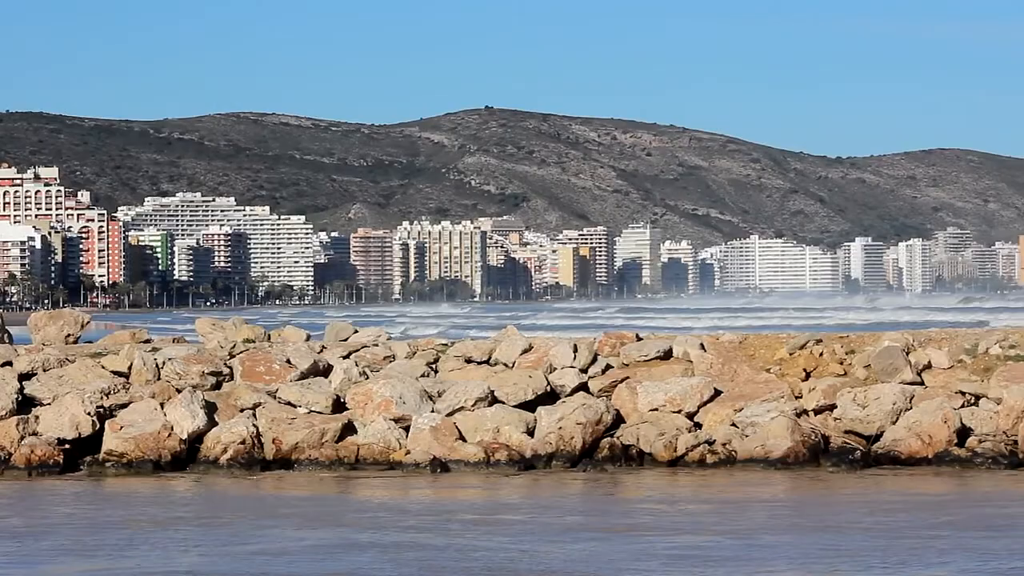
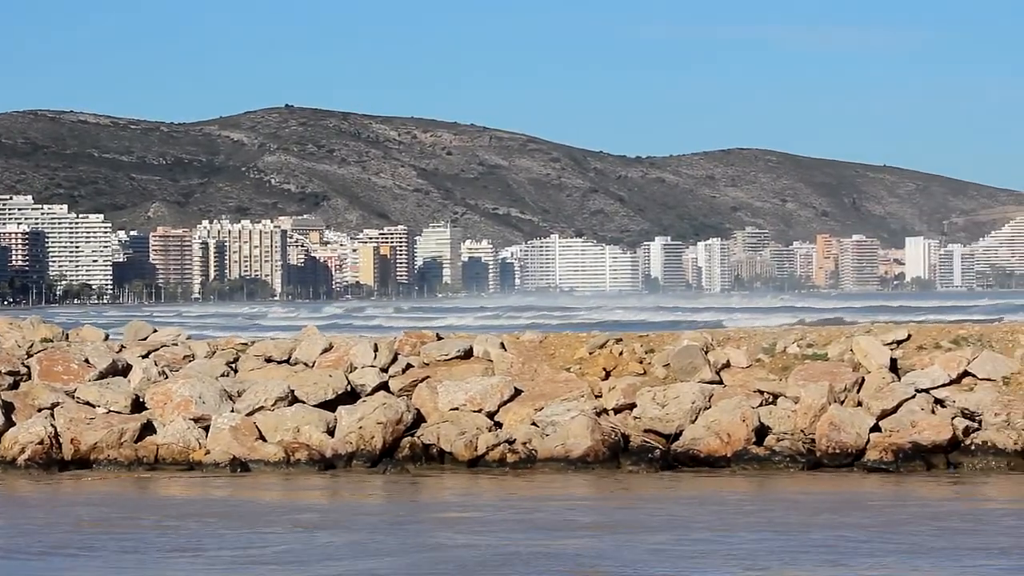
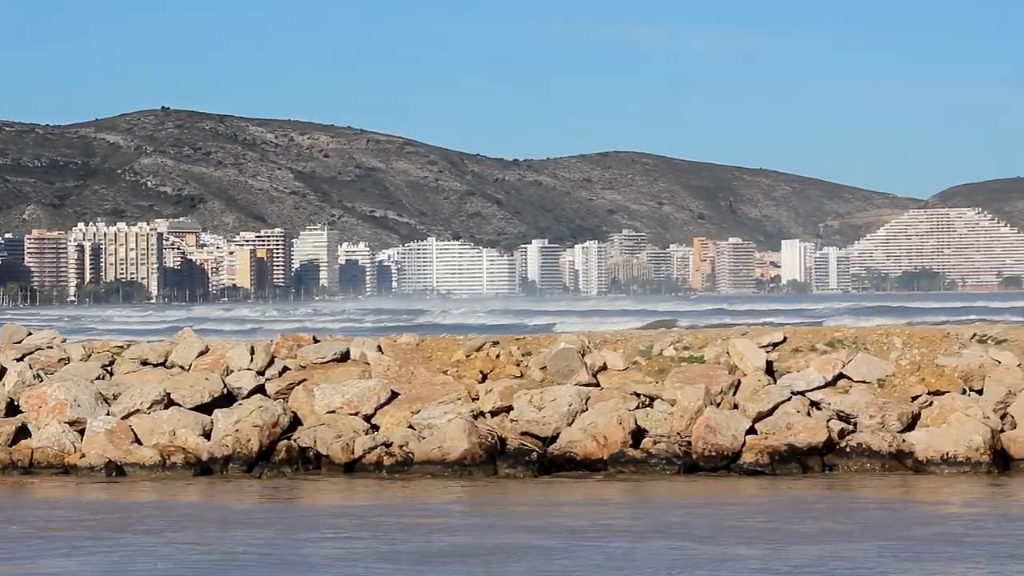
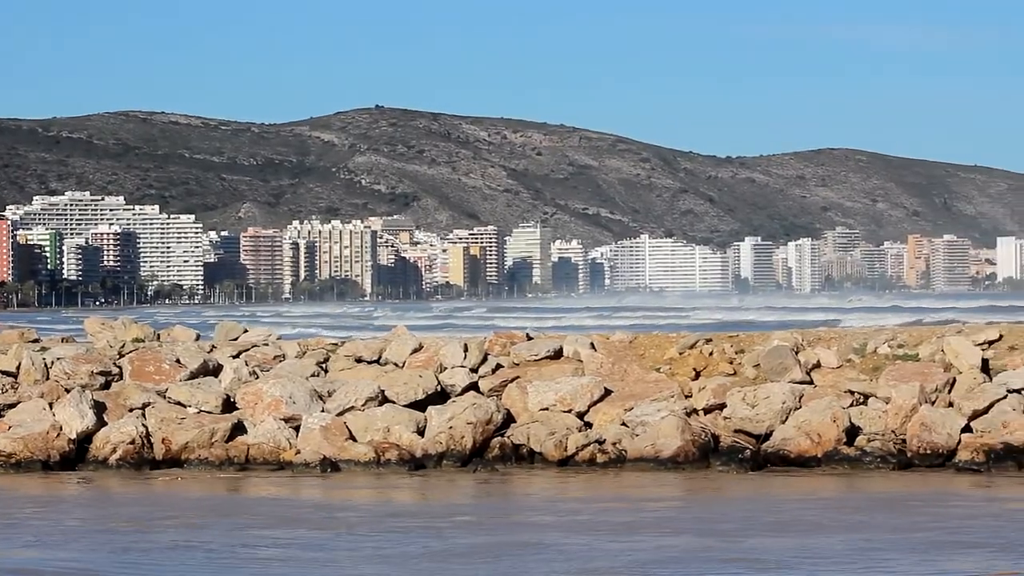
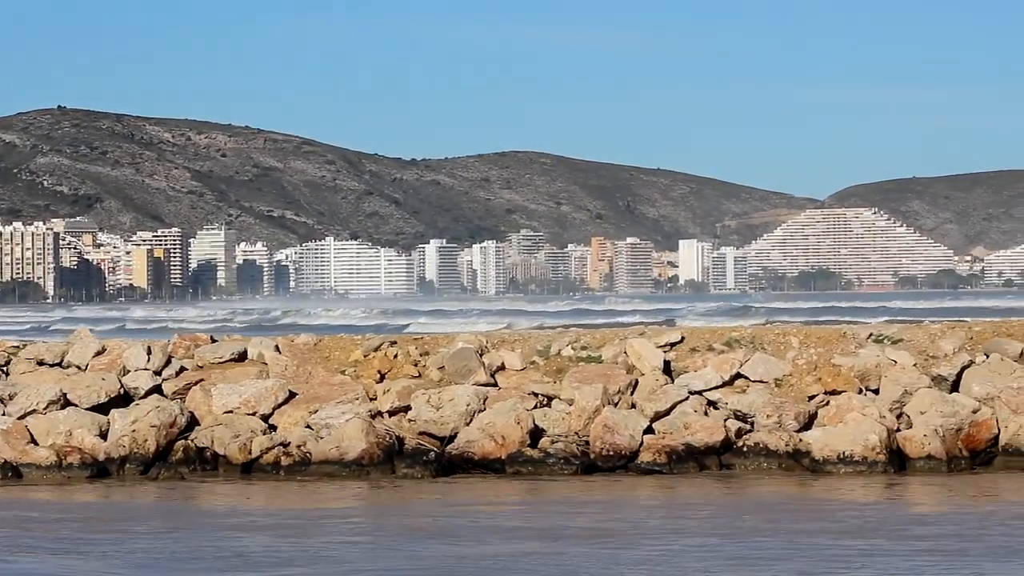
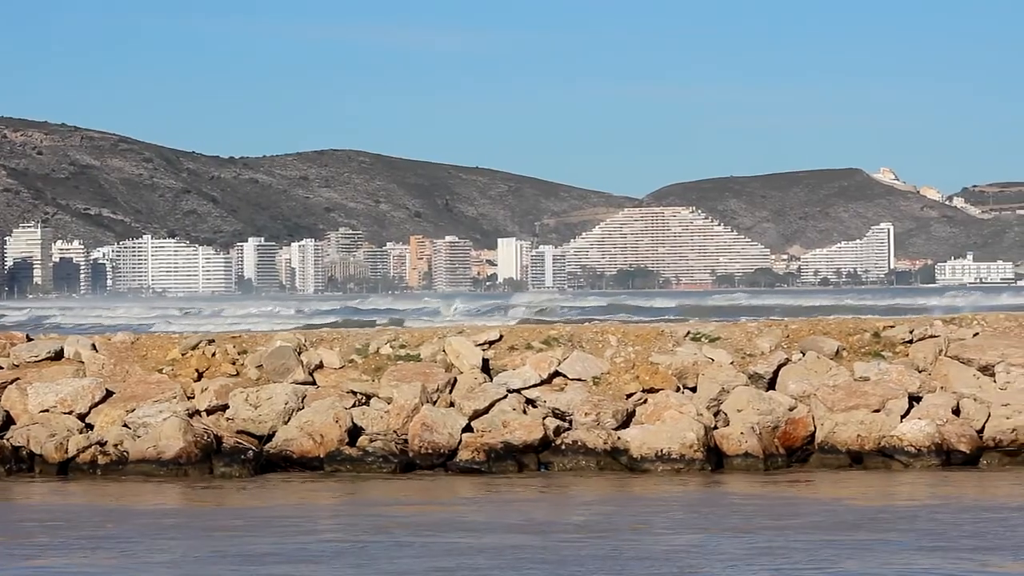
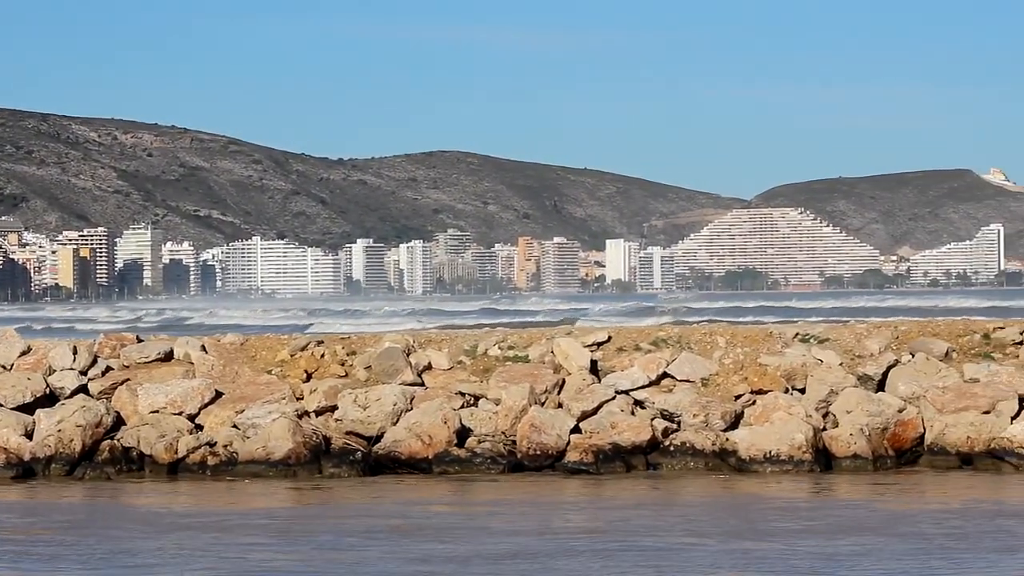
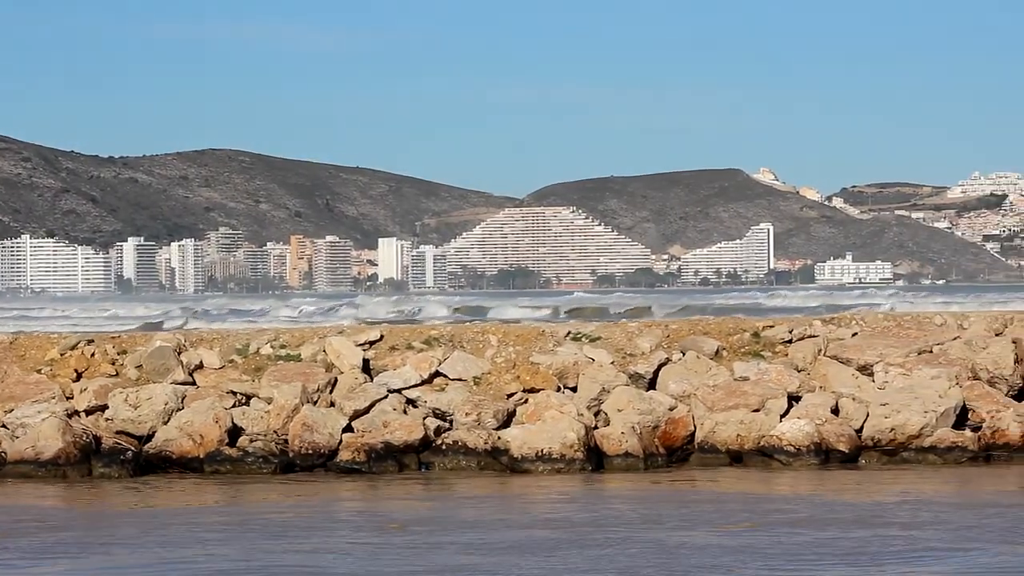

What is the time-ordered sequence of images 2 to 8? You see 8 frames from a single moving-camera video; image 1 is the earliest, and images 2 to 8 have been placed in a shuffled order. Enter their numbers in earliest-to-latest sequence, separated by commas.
4, 2, 3, 5, 7, 6, 8
